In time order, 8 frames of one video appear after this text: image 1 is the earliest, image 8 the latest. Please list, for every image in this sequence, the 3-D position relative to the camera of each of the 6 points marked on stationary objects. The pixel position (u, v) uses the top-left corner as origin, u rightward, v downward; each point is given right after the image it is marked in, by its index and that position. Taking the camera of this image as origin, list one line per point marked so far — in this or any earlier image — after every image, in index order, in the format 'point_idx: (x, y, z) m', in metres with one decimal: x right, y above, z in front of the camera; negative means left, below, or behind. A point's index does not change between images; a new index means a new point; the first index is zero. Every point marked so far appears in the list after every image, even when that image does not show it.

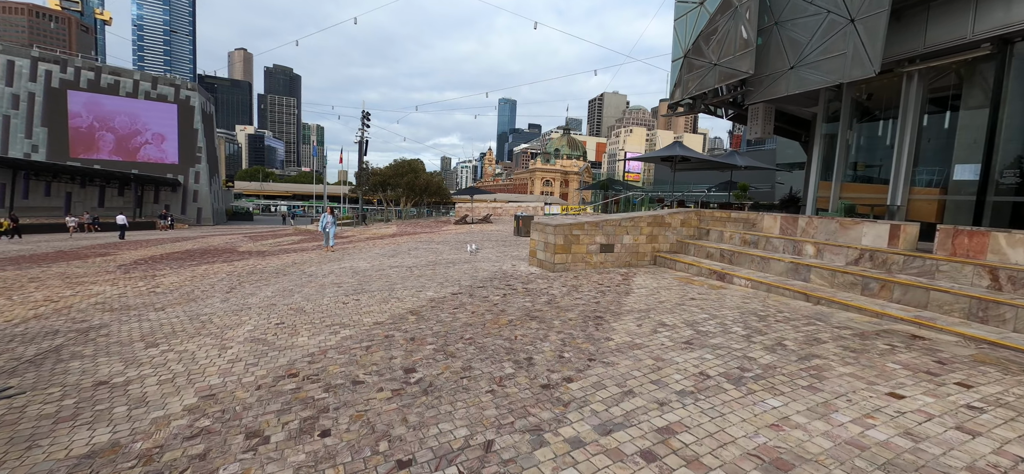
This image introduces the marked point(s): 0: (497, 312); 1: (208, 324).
0: (-0.2, -1.2, +6.2) m
1: (-4.7, -1.3, +6.1) m
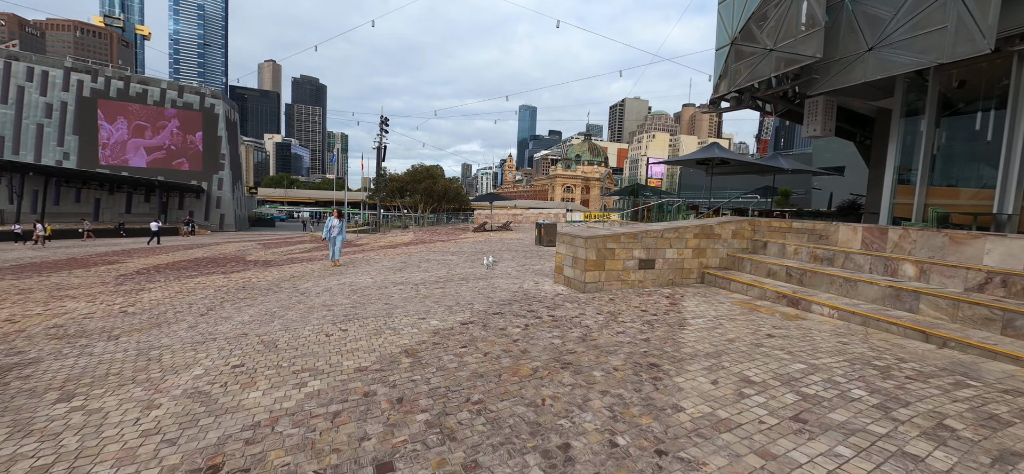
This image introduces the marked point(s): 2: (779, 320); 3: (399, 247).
0: (+0.1, -1.4, +4.8) m
1: (-4.4, -1.5, +4.9) m
2: (+4.3, -1.3, +6.4) m
3: (-5.5, -0.5, +19.4) m
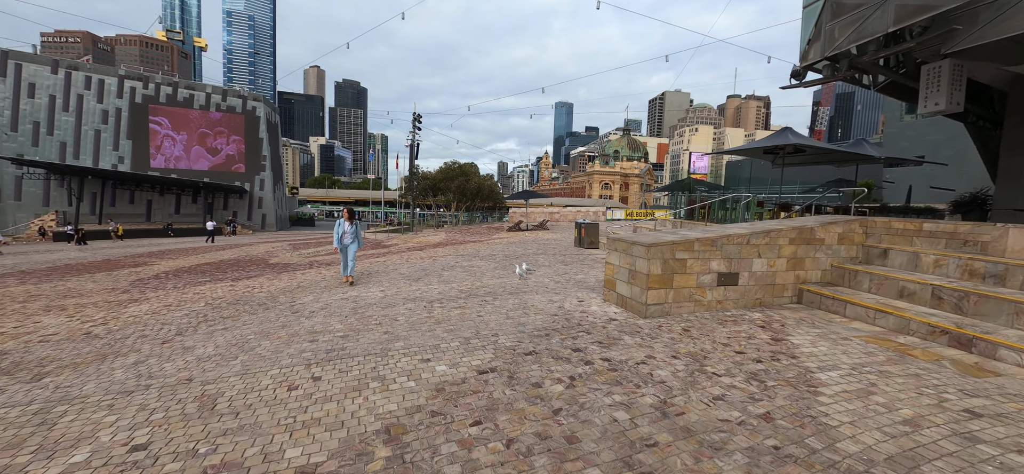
0: (+0.3, -1.5, +2.9) m
1: (-4.1, -1.7, +3.4) m
2: (+4.7, -1.4, +4.2) m
3: (-3.9, -0.5, +18.0) m
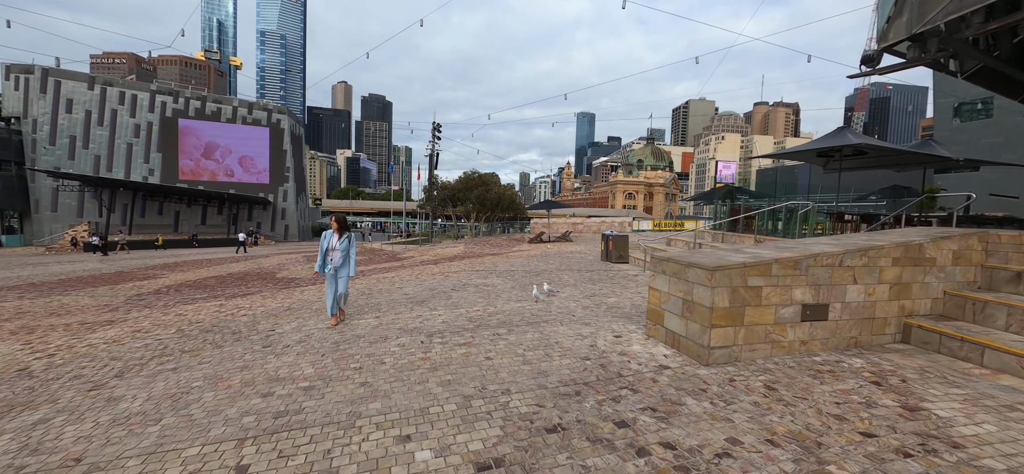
0: (+0.4, -1.7, +1.5) m
1: (-4.0, -1.8, +2.2) m
2: (+4.8, -1.6, +2.5) m
3: (-3.0, -1.1, +16.8) m
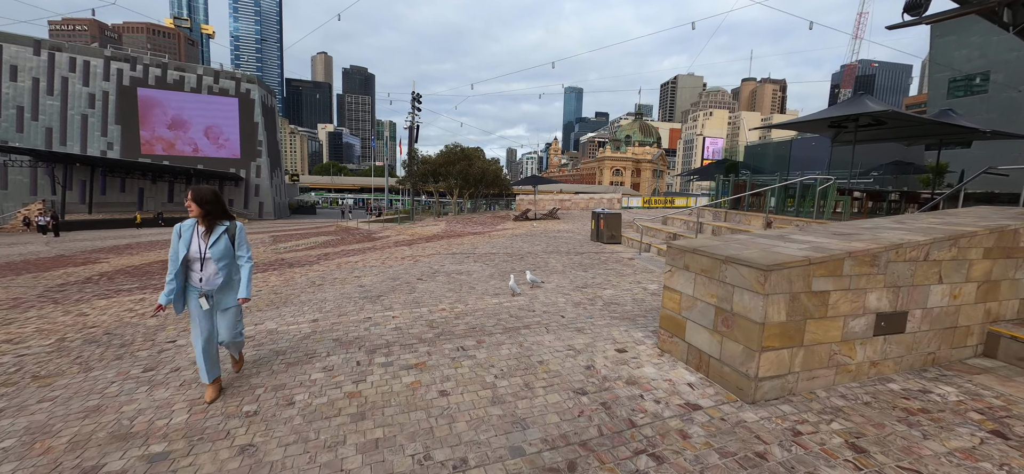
0: (+0.2, -1.7, +0.2) m
1: (-4.2, -1.9, +0.7) m
2: (+4.6, -1.6, +1.3) m
3: (-3.7, -0.3, +15.3) m
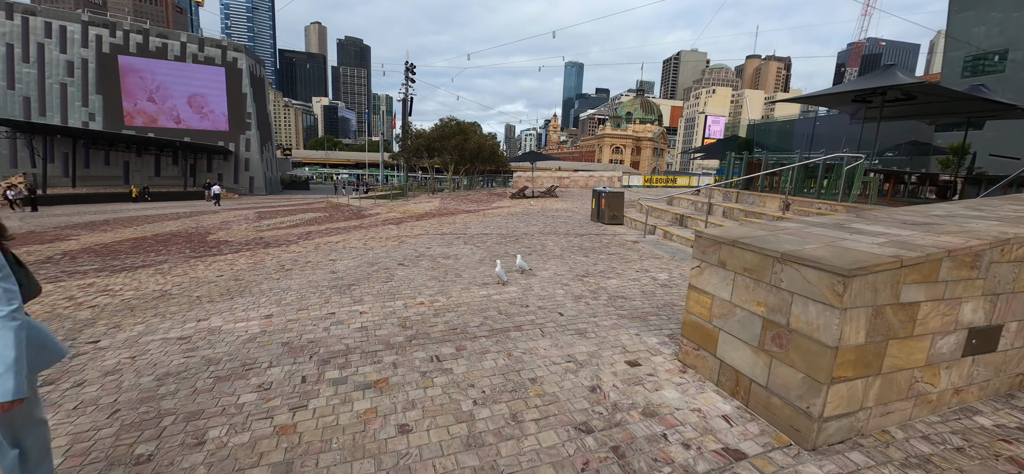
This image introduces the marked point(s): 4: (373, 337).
0: (+0.1, -1.8, -0.6) m
1: (-4.3, -1.9, -0.1) m
2: (+4.4, -1.7, +0.5) m
3: (-3.8, +0.5, +14.4) m
4: (-1.4, -1.0, +4.0) m
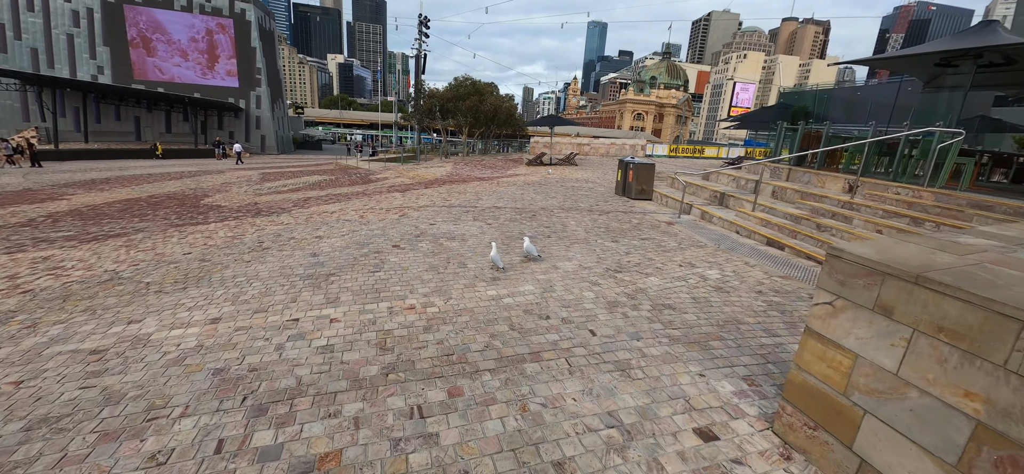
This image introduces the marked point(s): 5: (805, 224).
0: (0.0, -2.2, -1.6) m
1: (-4.4, -2.1, -0.9) m
2: (+4.4, -2.1, -0.6) m
3: (-3.3, +1.5, +13.2) m
4: (-1.3, -0.9, +3.0) m
5: (+5.5, +0.2, +7.5) m
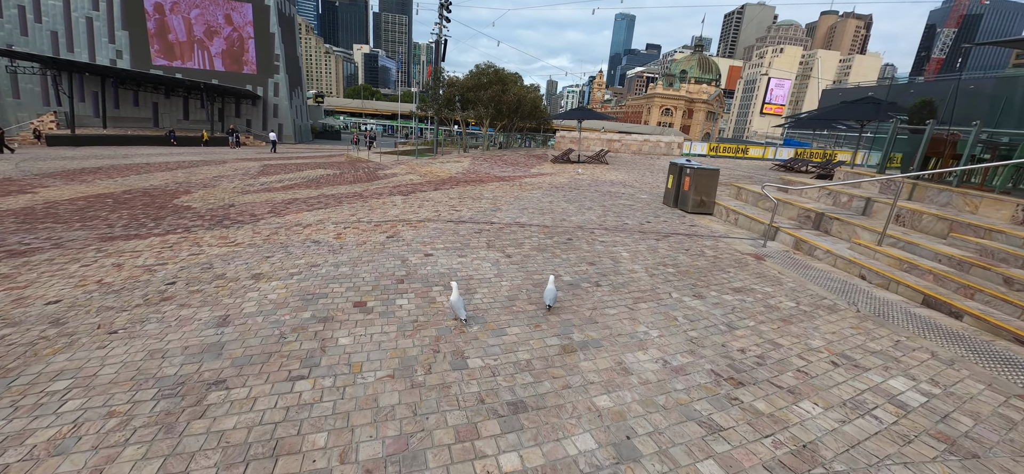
0: (-0.1, -2.9, -3.8) m
1: (-4.4, -2.6, -2.9) m
2: (+4.3, -2.9, -3.0) m
3: (-2.6, +1.2, +11.1) m
4: (-1.1, -1.5, +0.8) m
5: (+5.9, -0.5, +5.0) m
